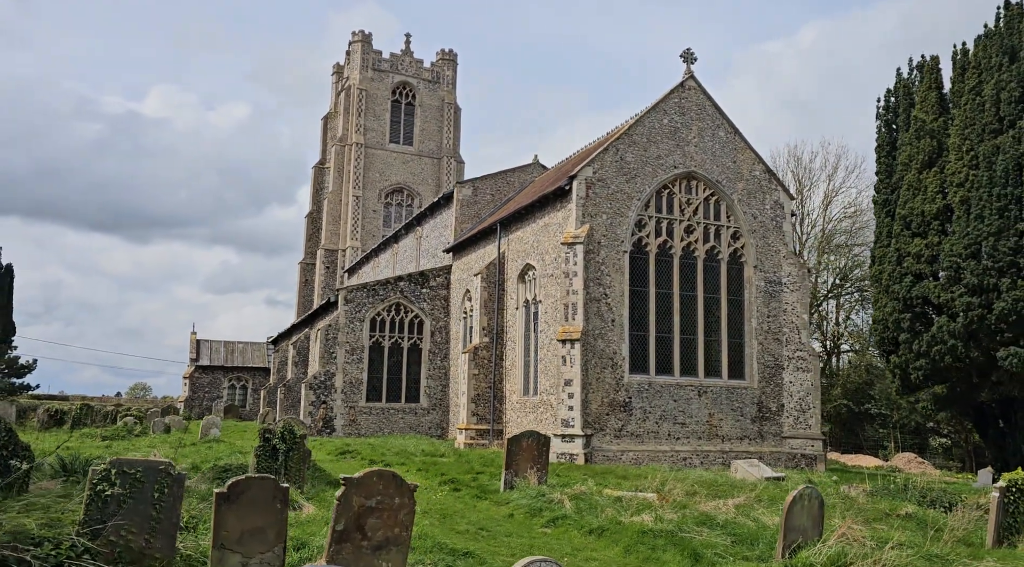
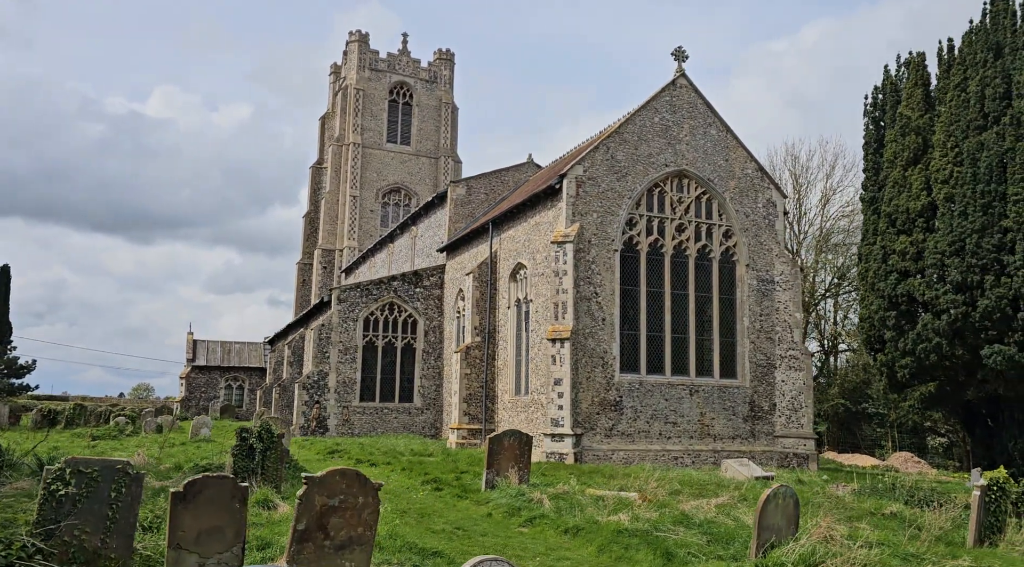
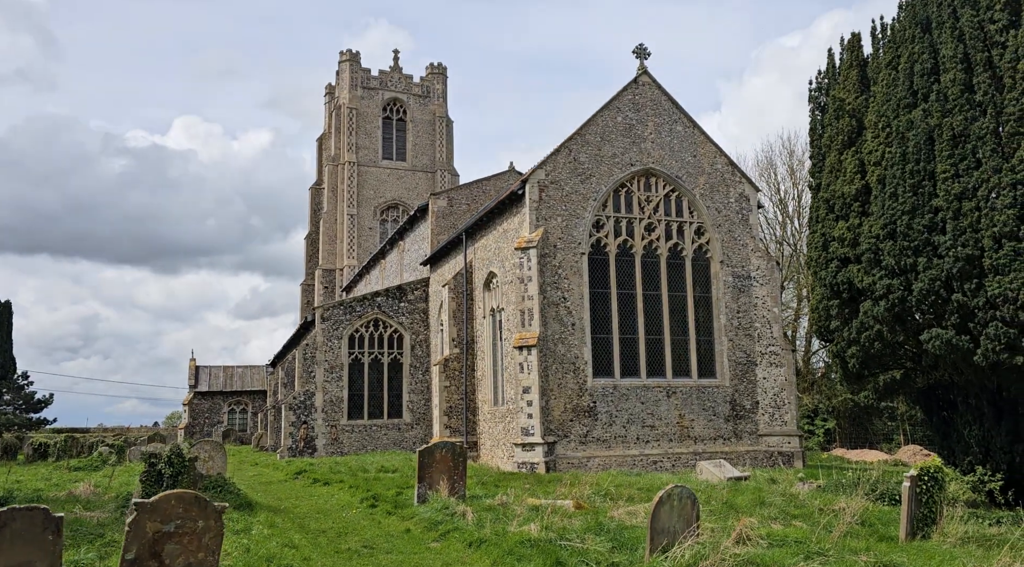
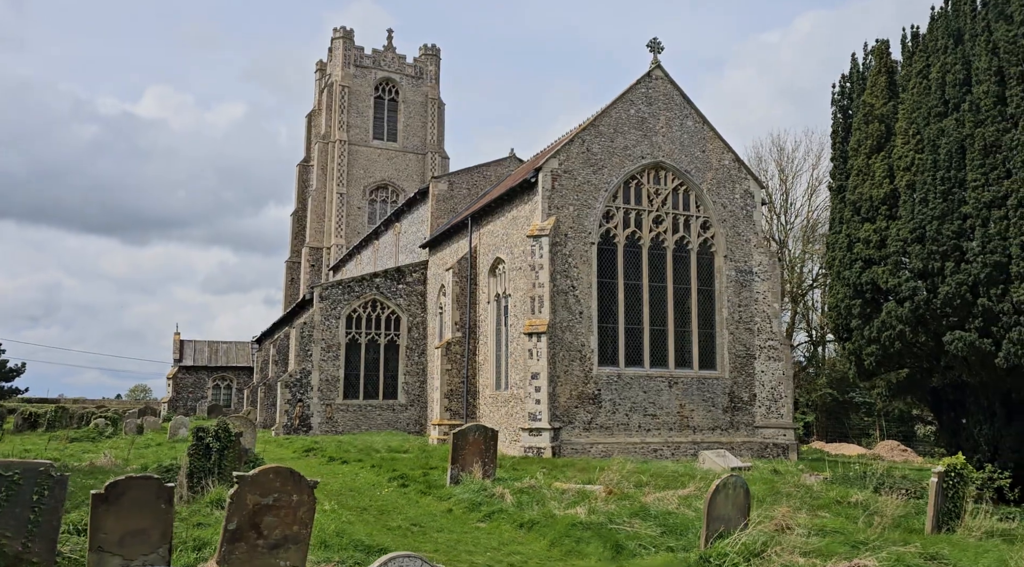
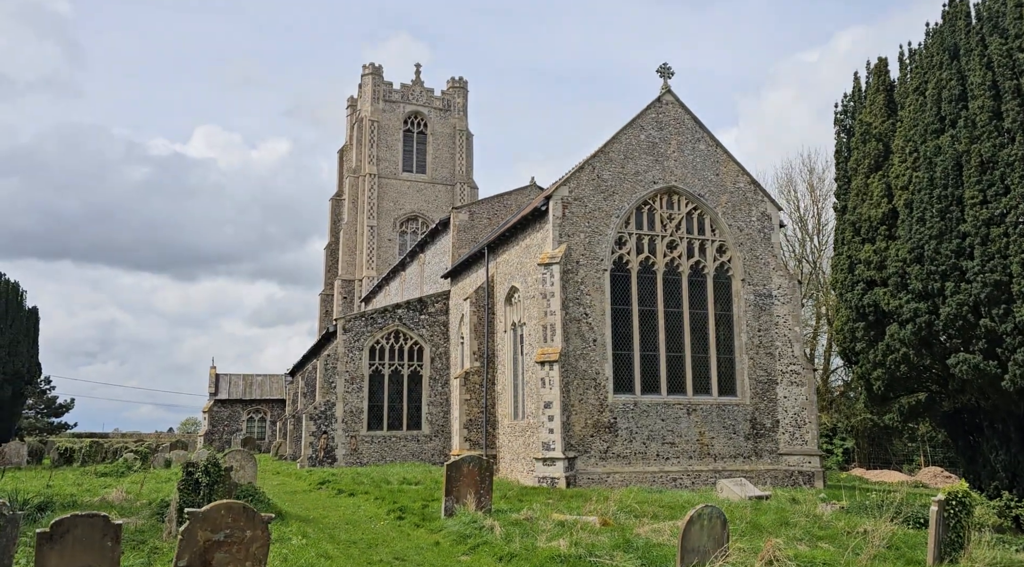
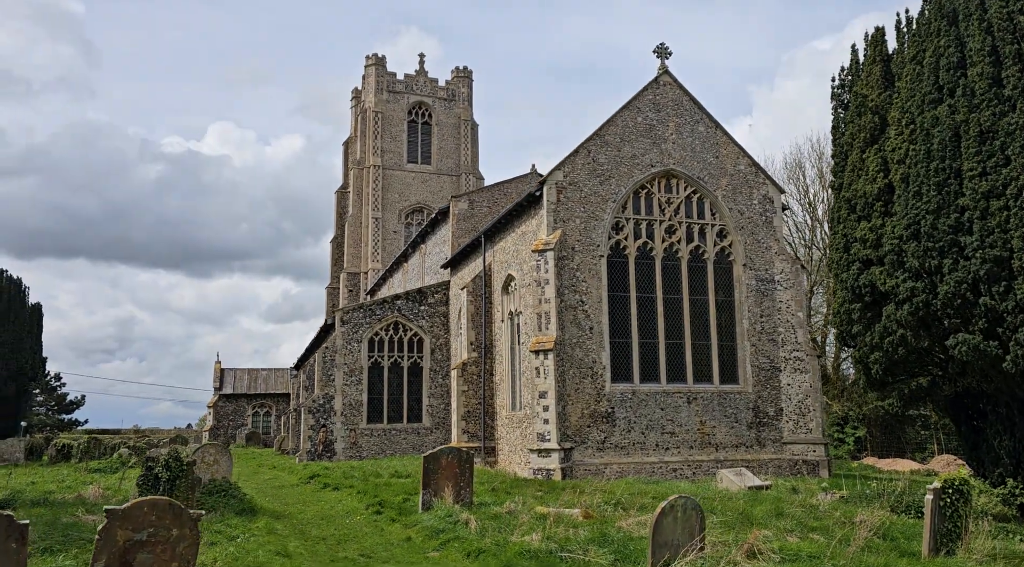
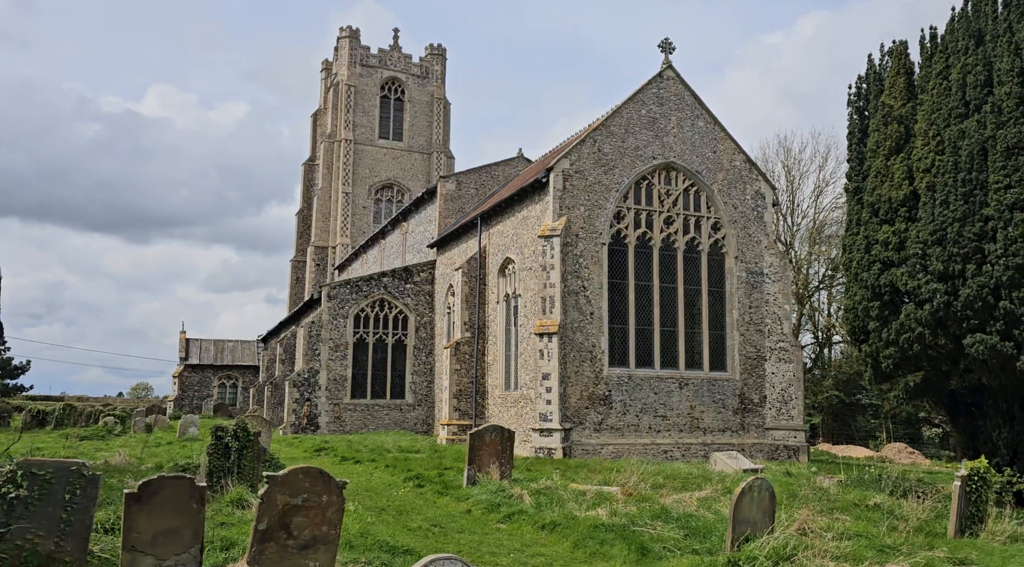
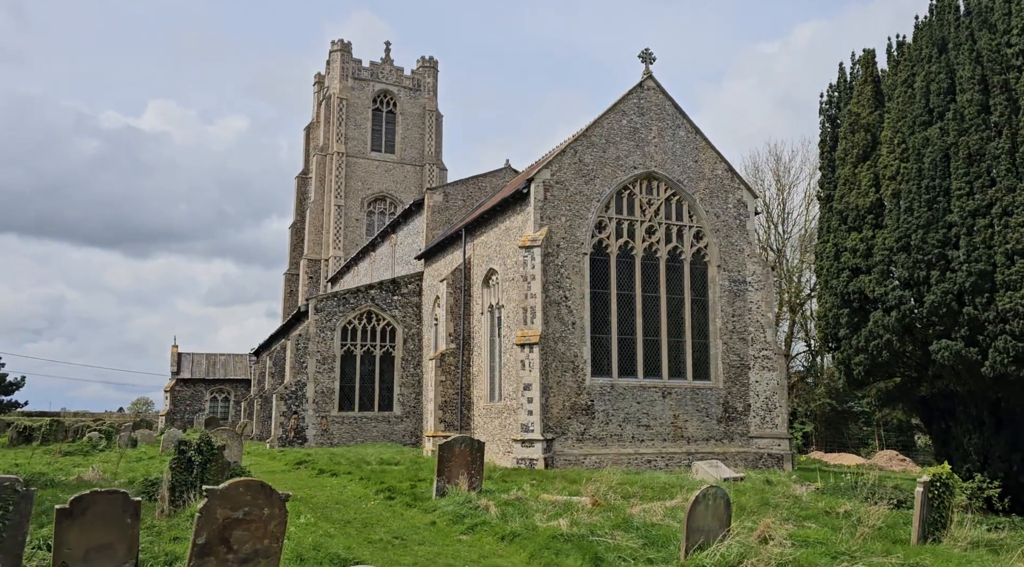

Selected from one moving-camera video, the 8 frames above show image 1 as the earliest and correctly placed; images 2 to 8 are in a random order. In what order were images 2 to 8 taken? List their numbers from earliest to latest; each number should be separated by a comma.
2, 7, 4, 8, 5, 3, 6
